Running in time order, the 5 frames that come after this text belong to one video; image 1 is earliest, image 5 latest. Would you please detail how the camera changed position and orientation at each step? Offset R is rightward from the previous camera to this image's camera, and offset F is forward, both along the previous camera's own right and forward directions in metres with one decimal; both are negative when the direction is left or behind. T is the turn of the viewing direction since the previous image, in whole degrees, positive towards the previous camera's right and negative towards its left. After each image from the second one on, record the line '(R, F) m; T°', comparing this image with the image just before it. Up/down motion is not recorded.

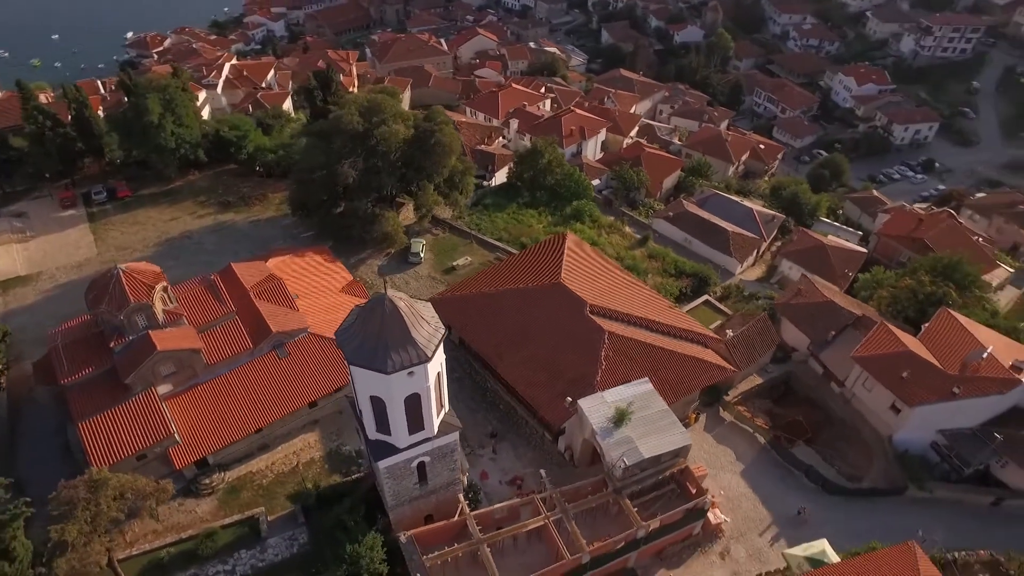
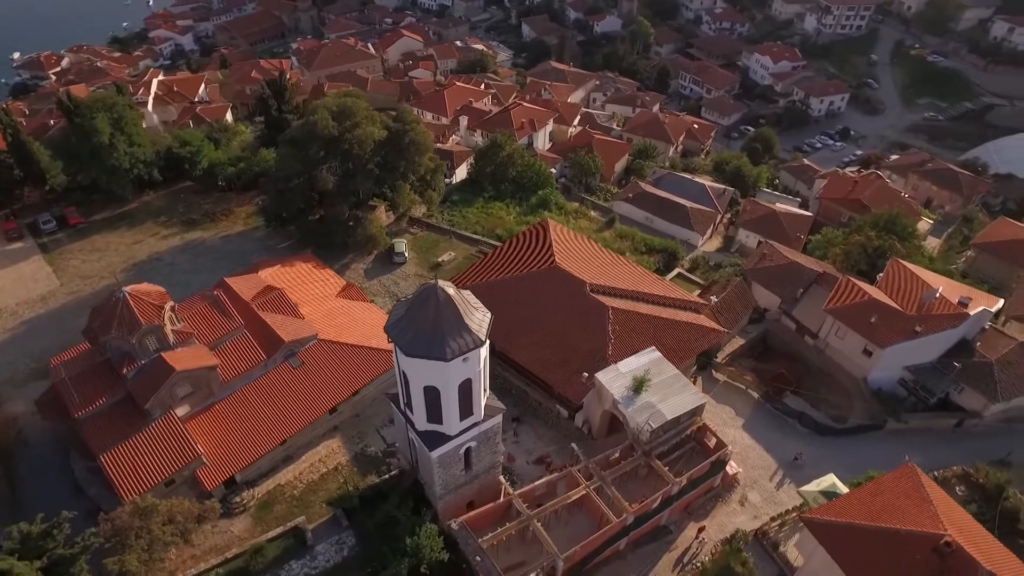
(-3.1, -0.5) m; +6°
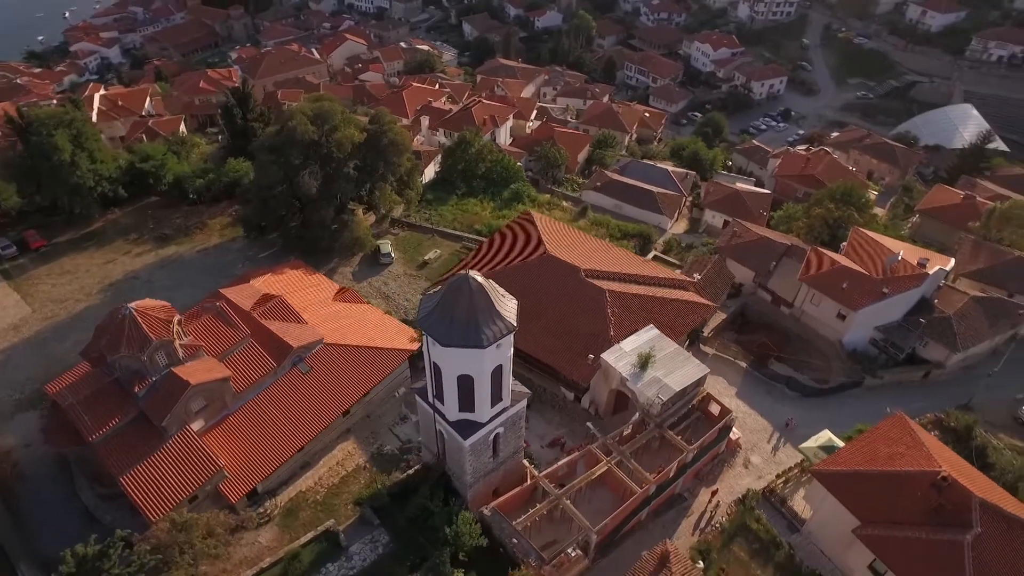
(-2.2, -0.4) m; +5°
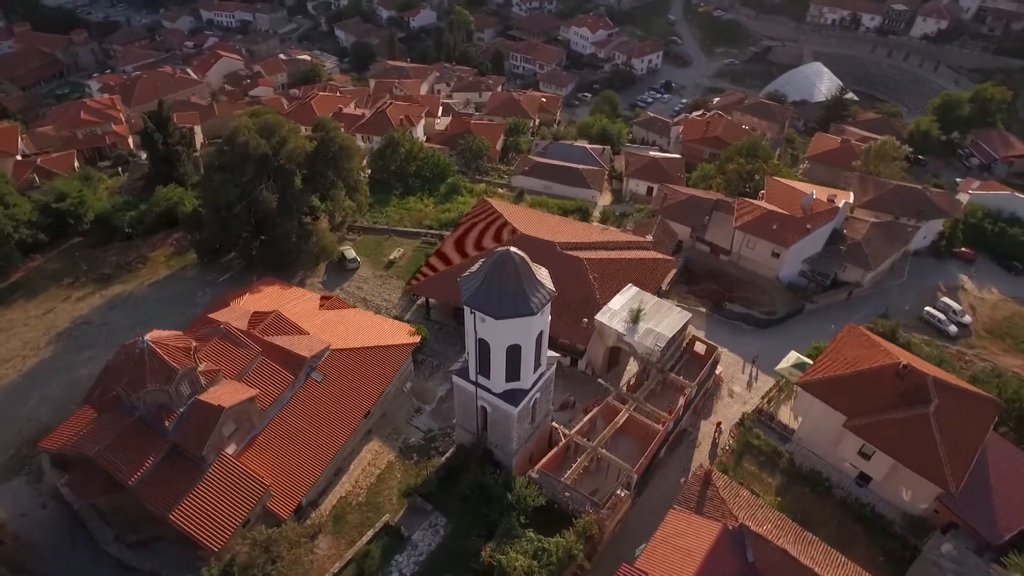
(-4.3, -0.8) m; +10°
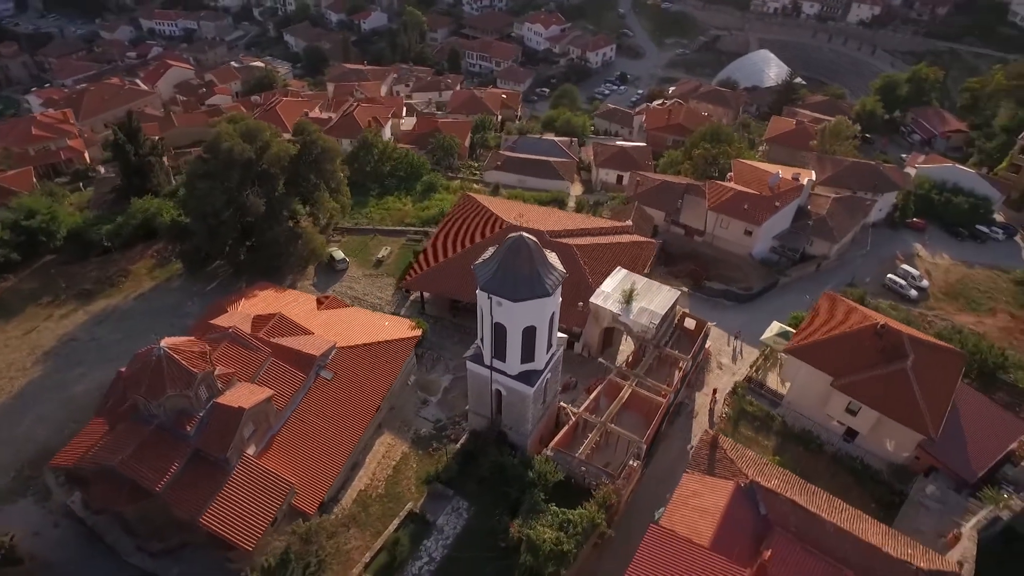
(-1.7, -0.7) m; +4°
